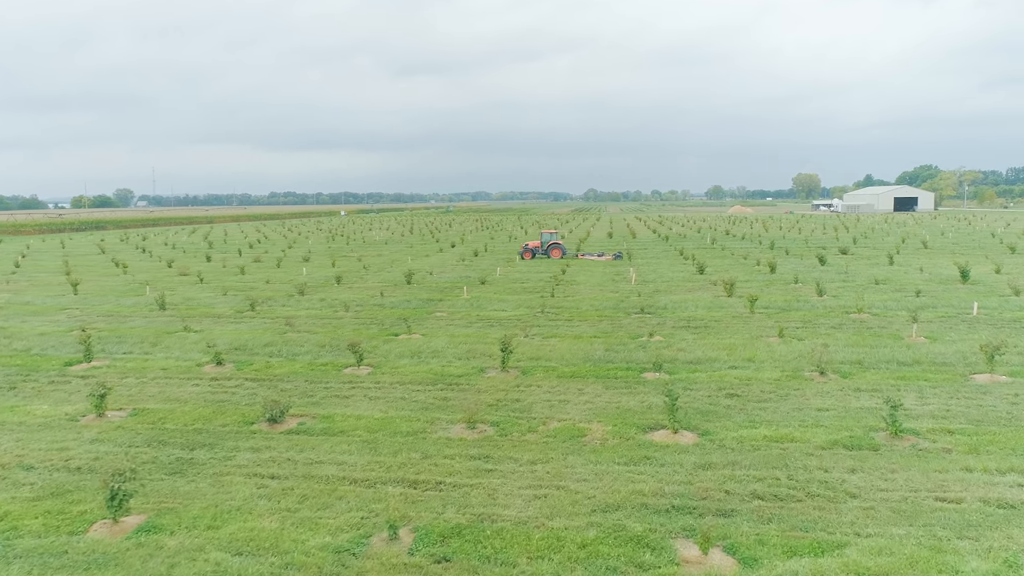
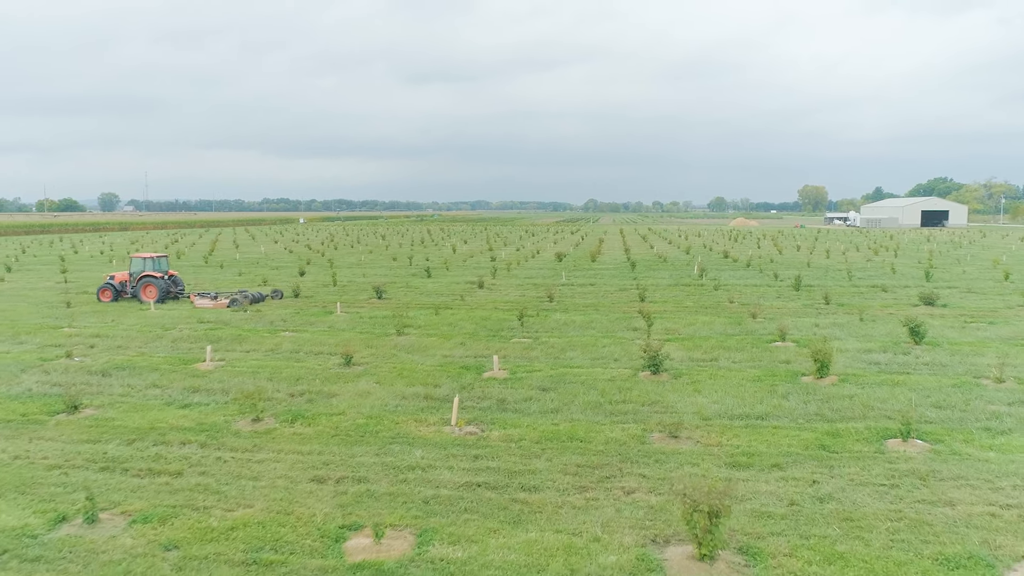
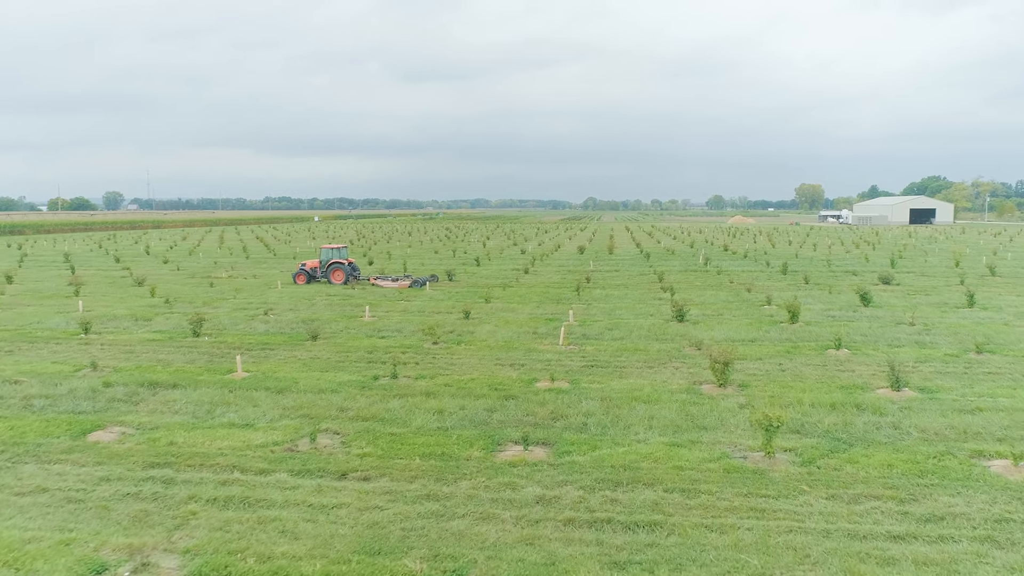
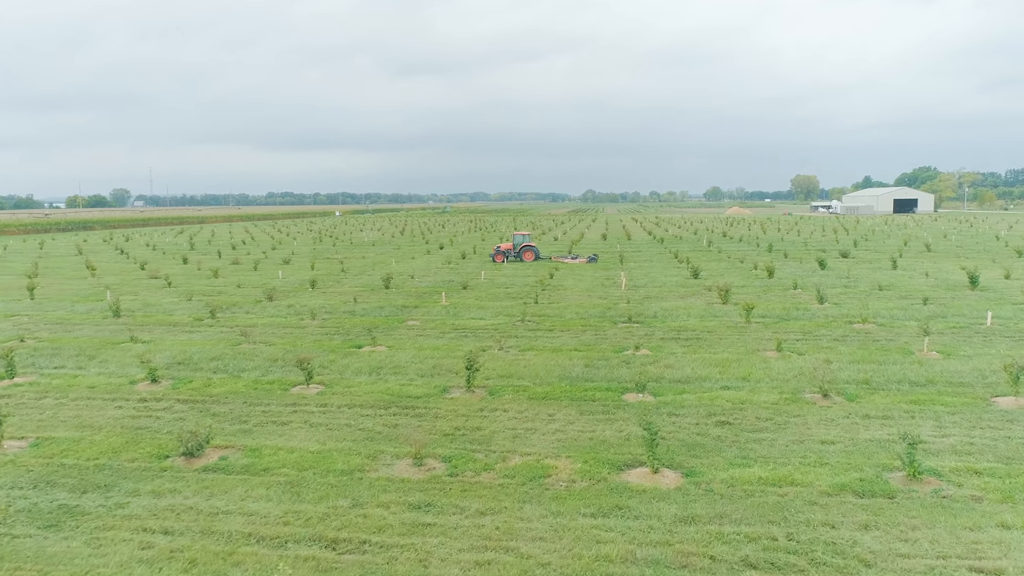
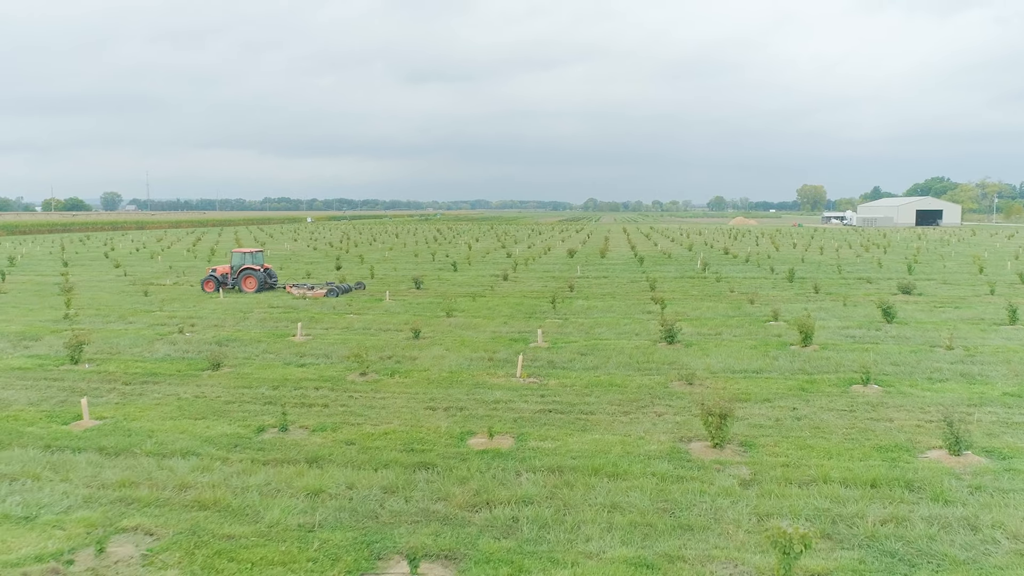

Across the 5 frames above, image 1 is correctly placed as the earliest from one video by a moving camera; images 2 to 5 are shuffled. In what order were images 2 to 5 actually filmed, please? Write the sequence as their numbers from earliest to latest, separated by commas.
4, 3, 5, 2
